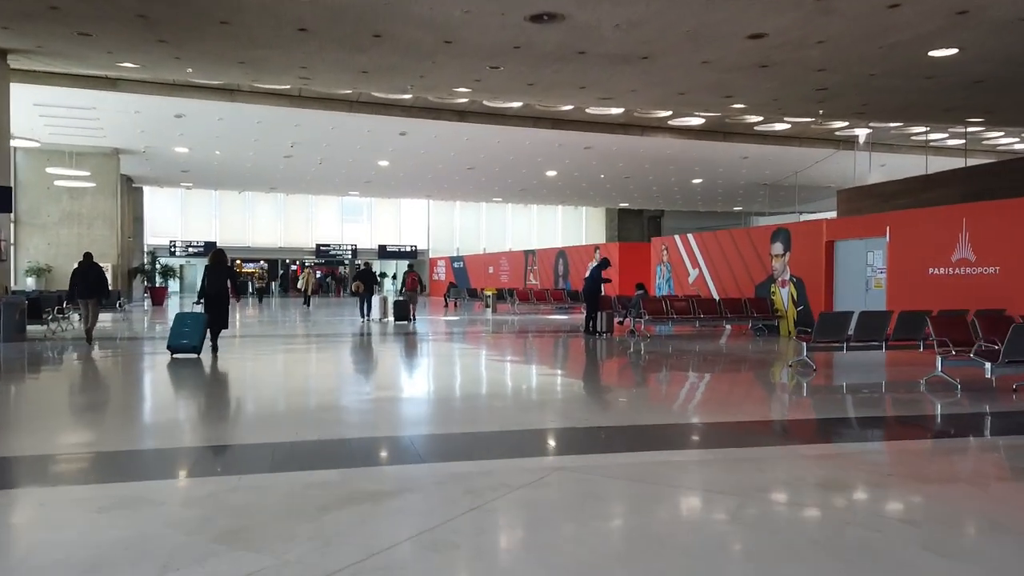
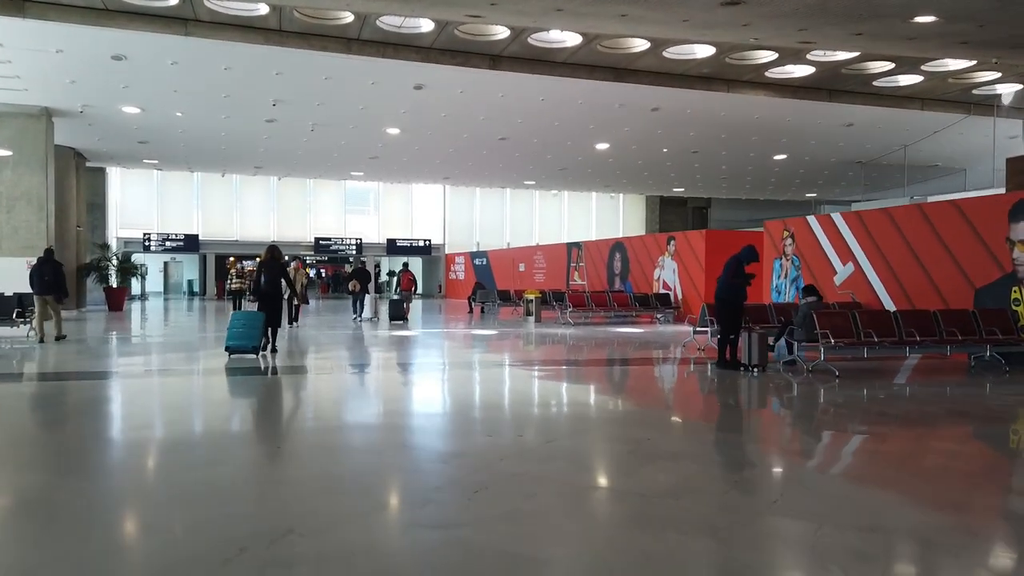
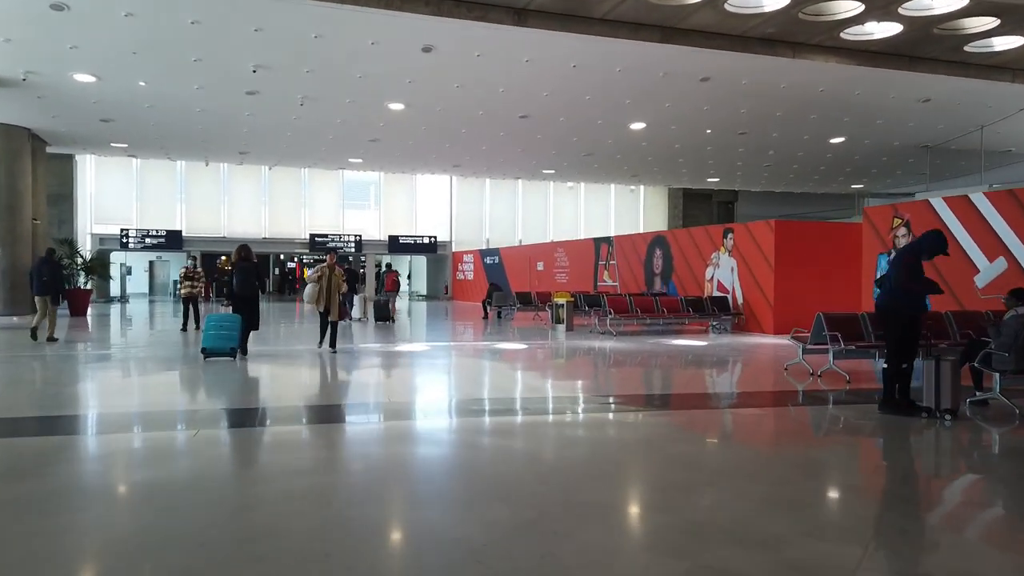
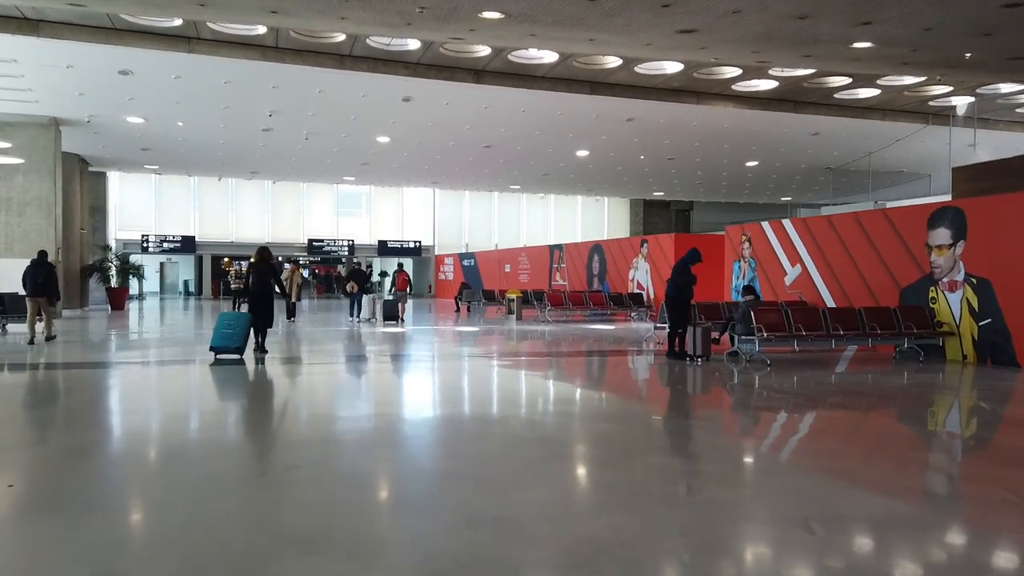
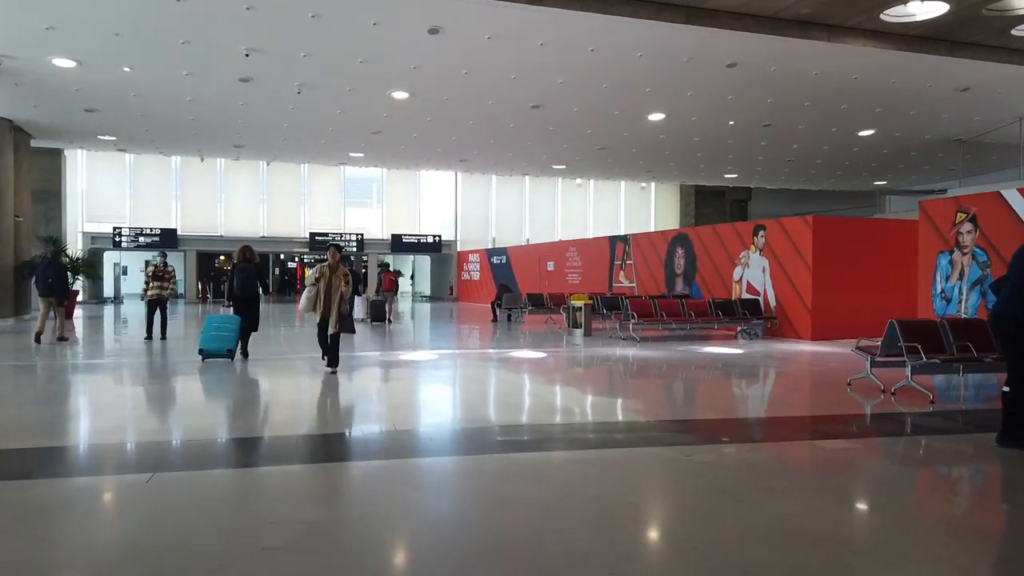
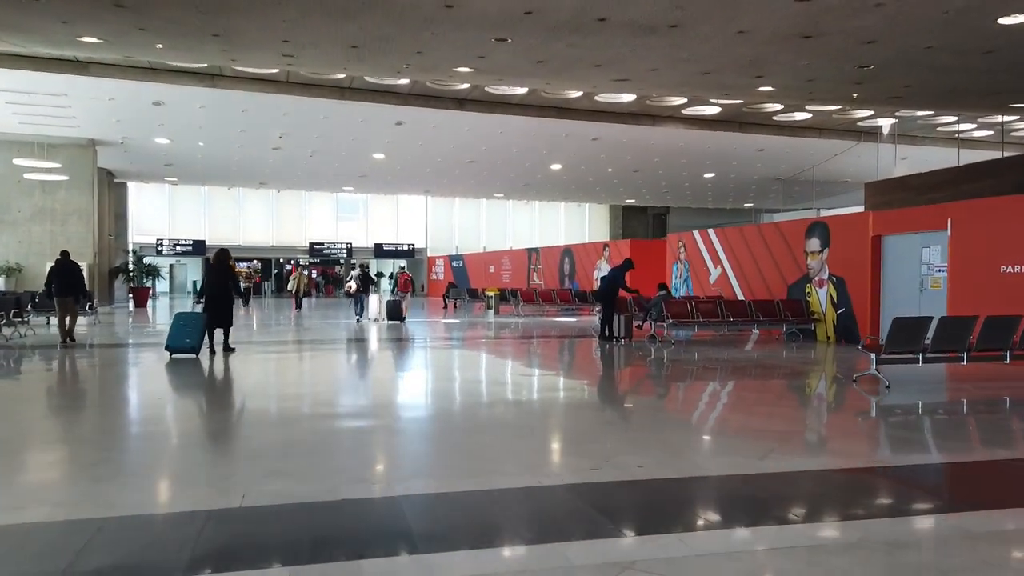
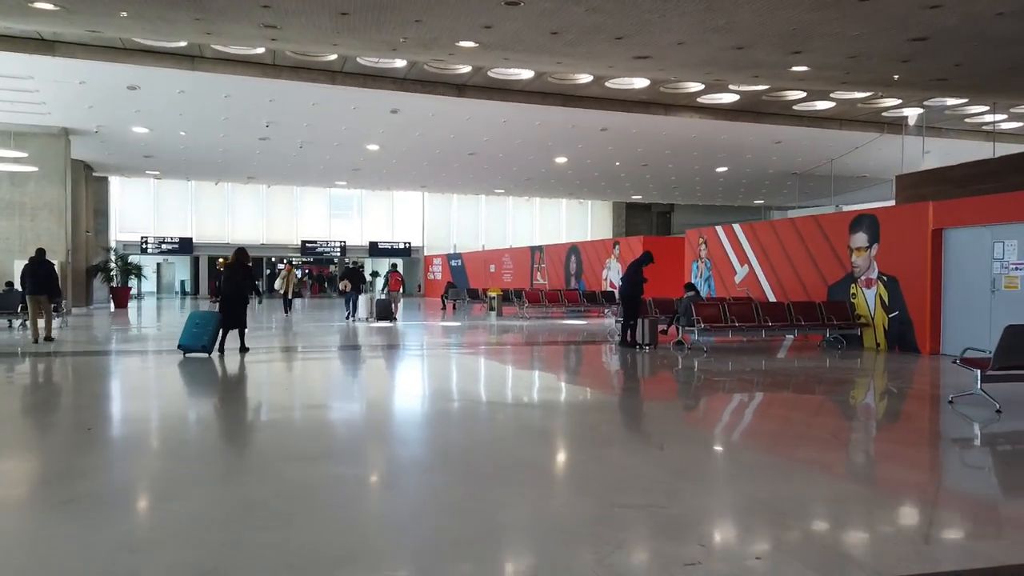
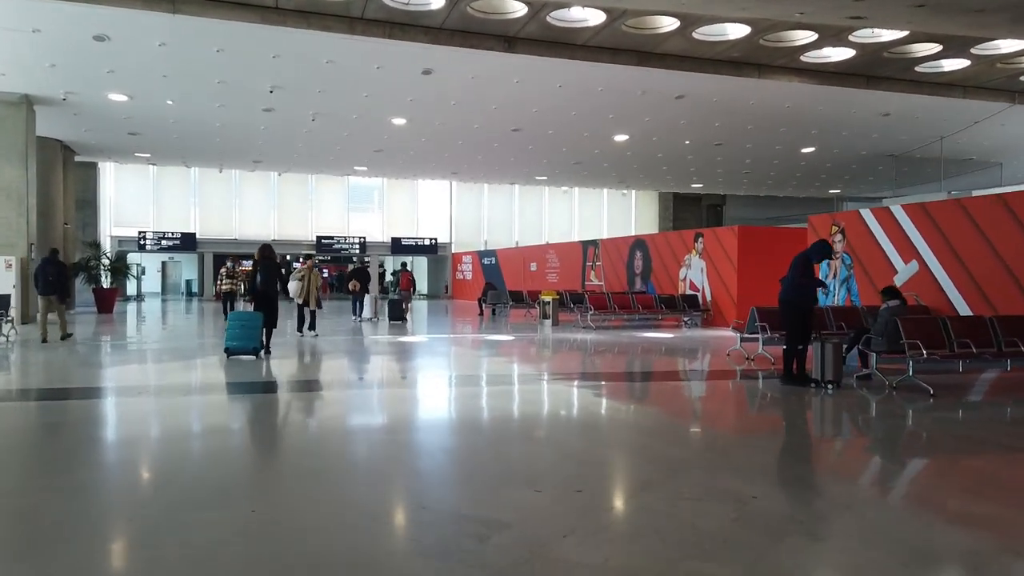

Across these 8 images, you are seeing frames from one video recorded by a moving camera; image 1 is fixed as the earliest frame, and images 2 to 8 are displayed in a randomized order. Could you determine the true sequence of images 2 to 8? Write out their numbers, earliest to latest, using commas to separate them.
6, 7, 4, 2, 8, 3, 5
